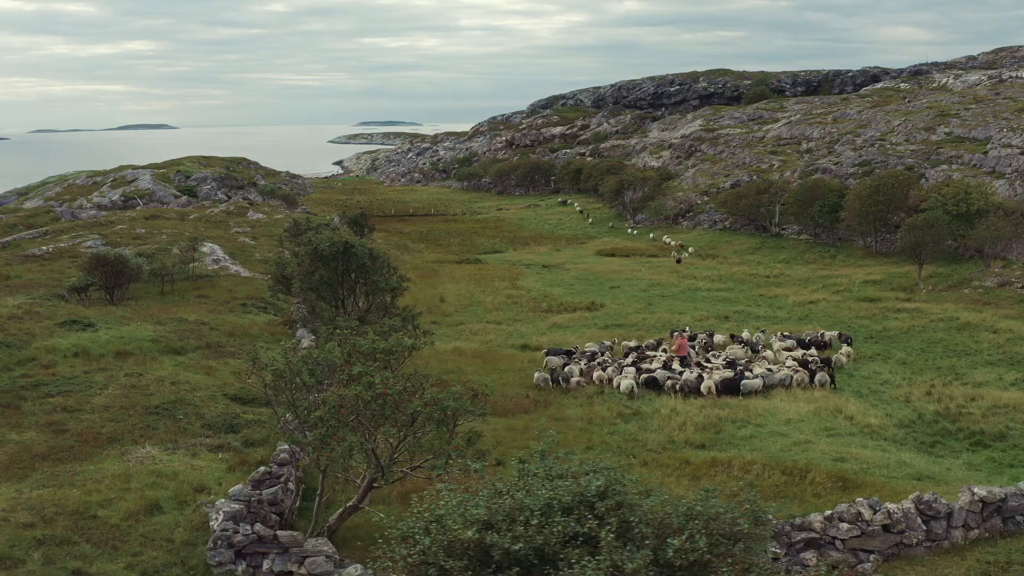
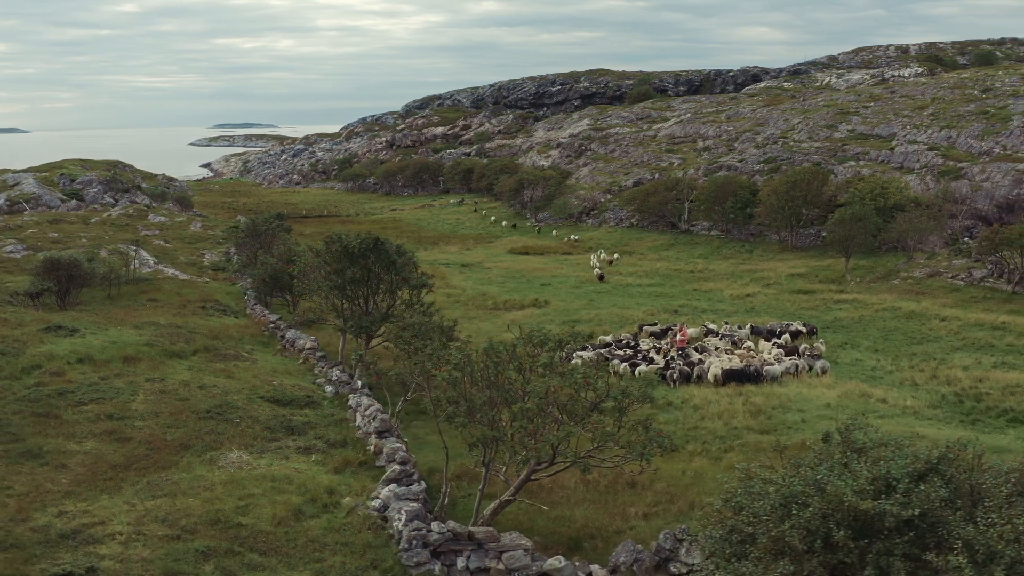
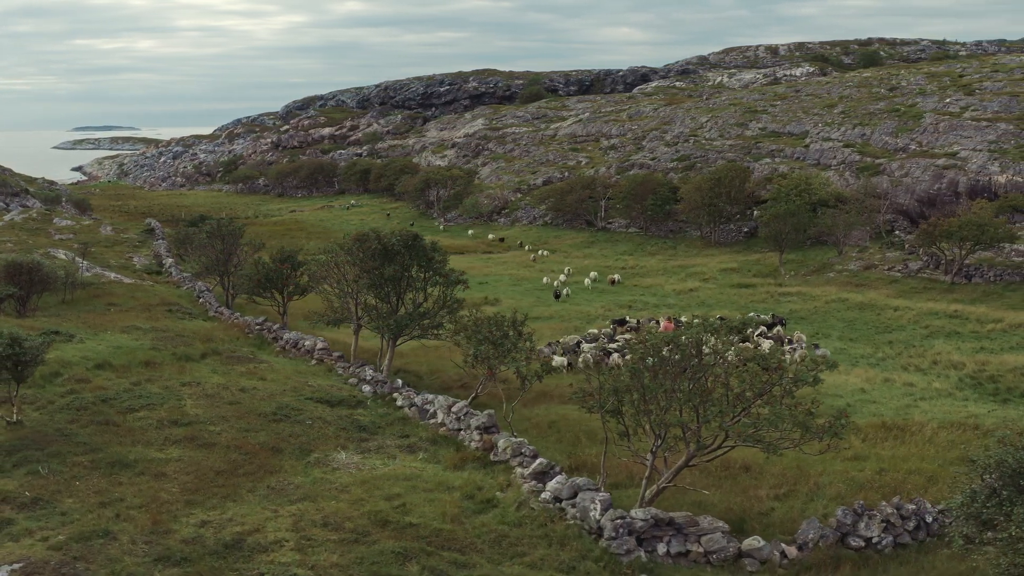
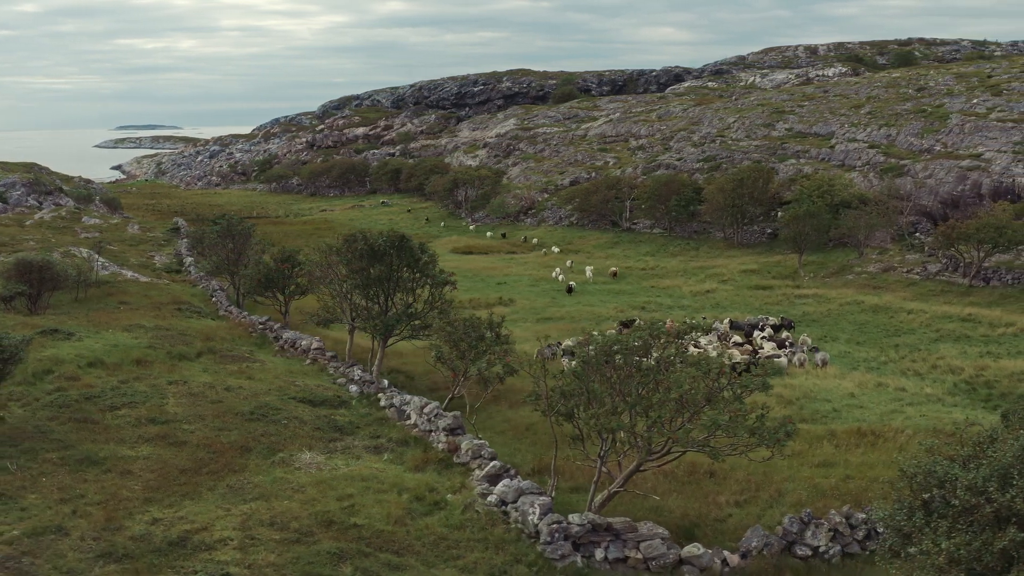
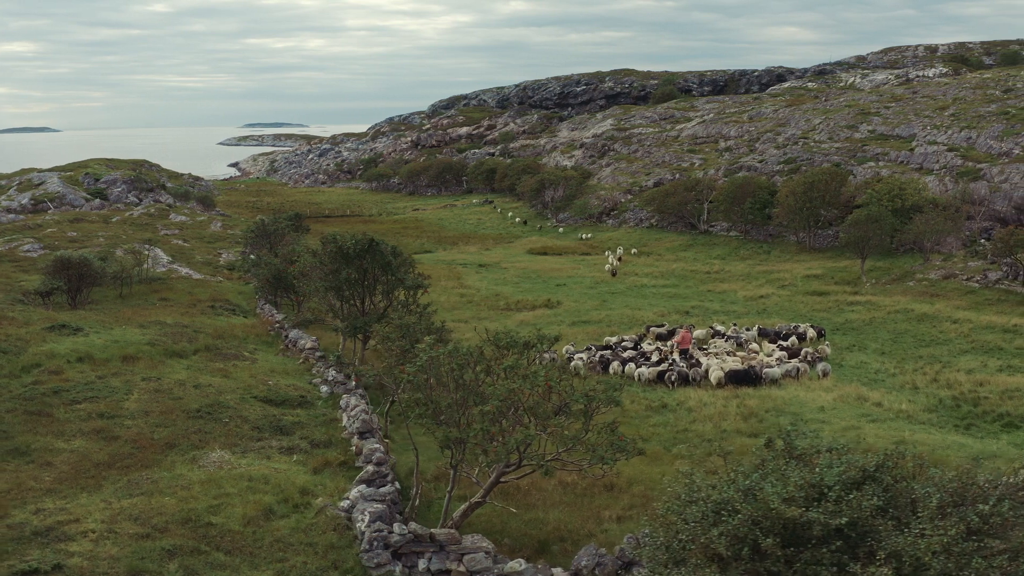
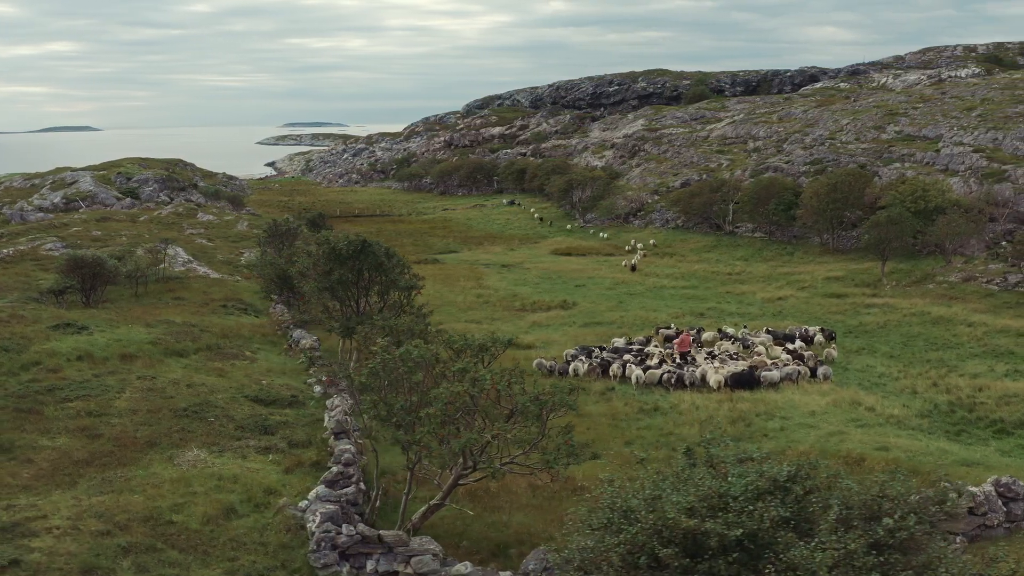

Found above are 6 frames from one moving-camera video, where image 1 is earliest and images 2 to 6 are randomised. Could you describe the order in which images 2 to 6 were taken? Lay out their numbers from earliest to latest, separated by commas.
6, 5, 2, 4, 3
